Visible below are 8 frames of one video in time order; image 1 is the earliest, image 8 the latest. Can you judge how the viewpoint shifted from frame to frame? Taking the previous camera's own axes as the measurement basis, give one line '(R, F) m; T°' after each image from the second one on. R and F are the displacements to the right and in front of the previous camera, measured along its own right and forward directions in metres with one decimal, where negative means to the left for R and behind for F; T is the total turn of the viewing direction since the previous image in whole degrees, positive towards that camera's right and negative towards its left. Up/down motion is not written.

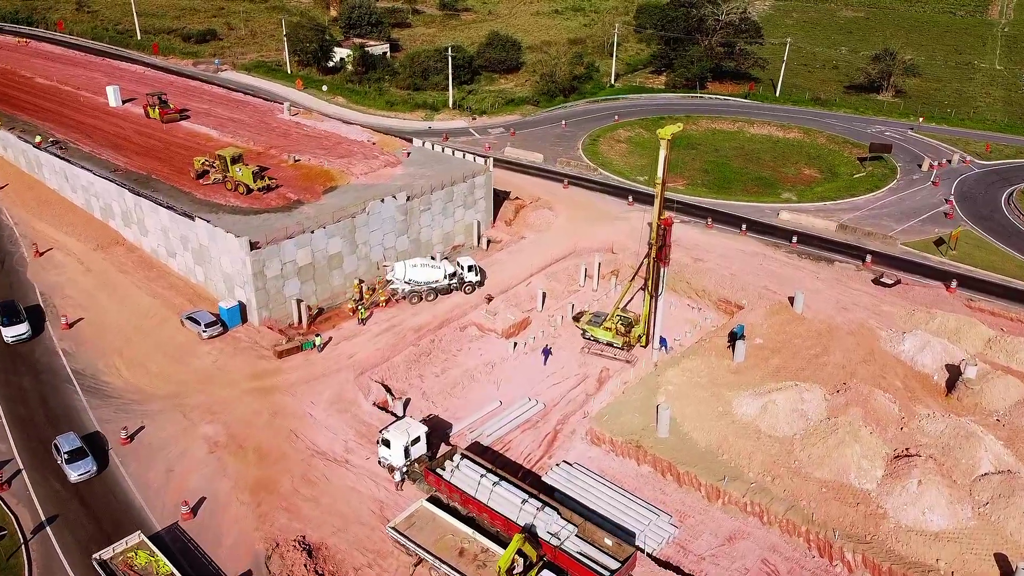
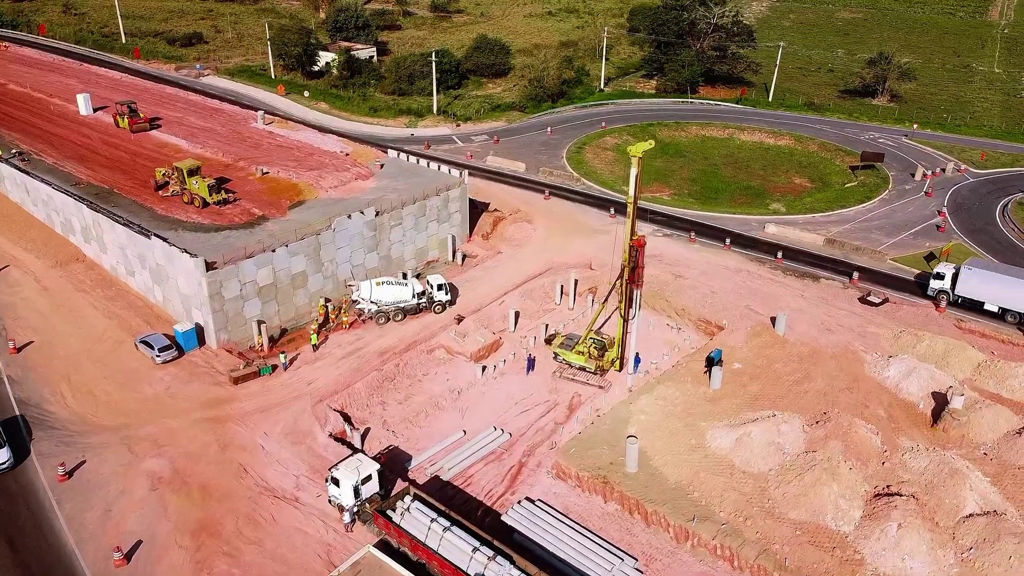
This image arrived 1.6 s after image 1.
(+1.5, +1.6) m; 0°
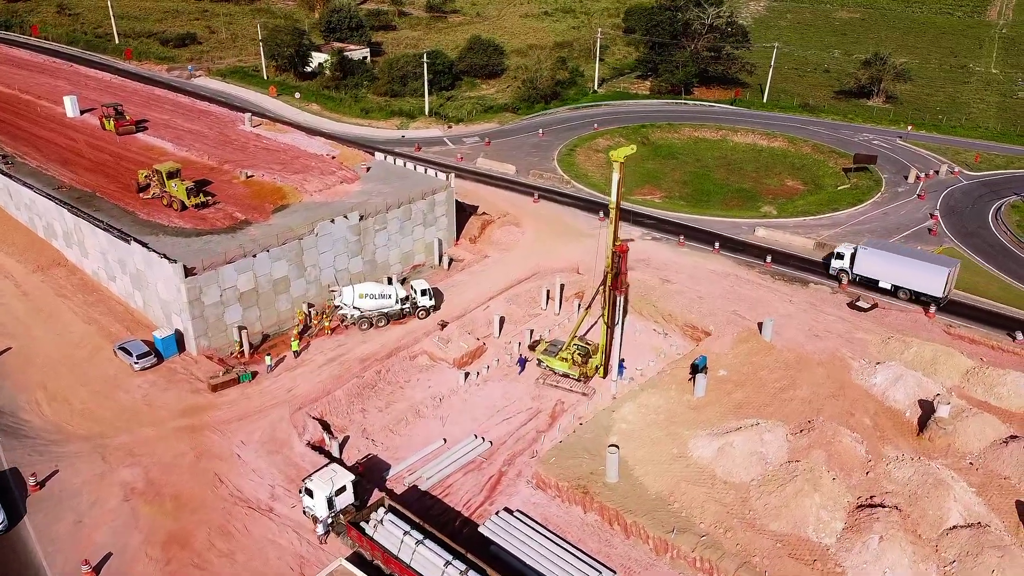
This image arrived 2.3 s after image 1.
(+0.8, +0.4) m; 0°
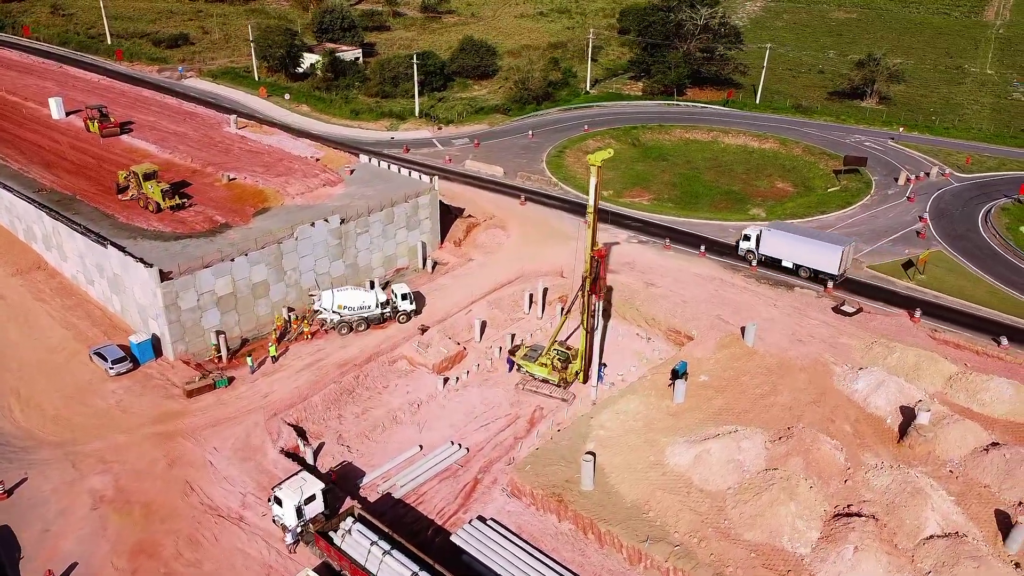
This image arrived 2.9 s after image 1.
(+0.9, +0.3) m; 0°
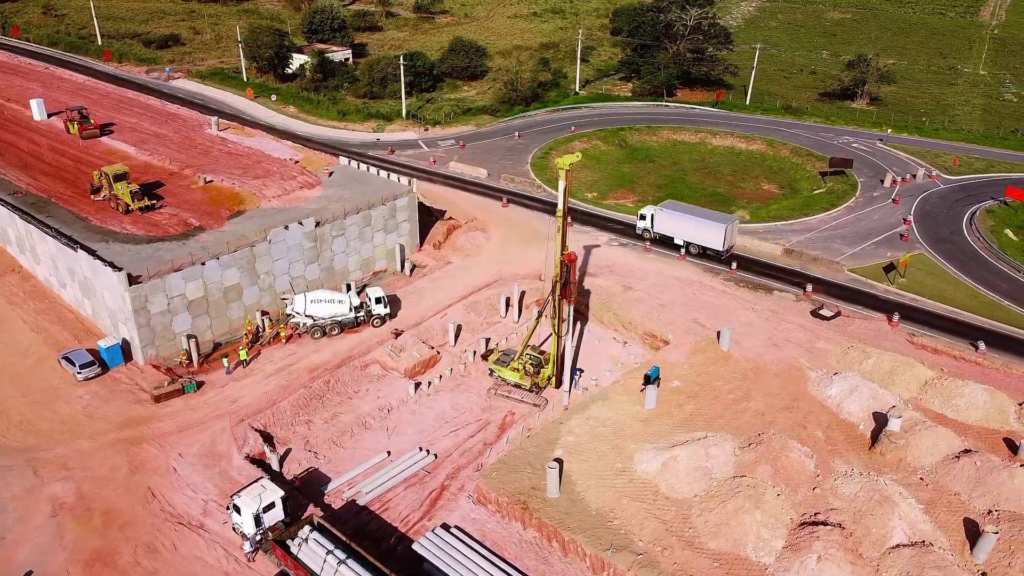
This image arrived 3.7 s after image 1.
(+1.3, +0.3) m; 0°
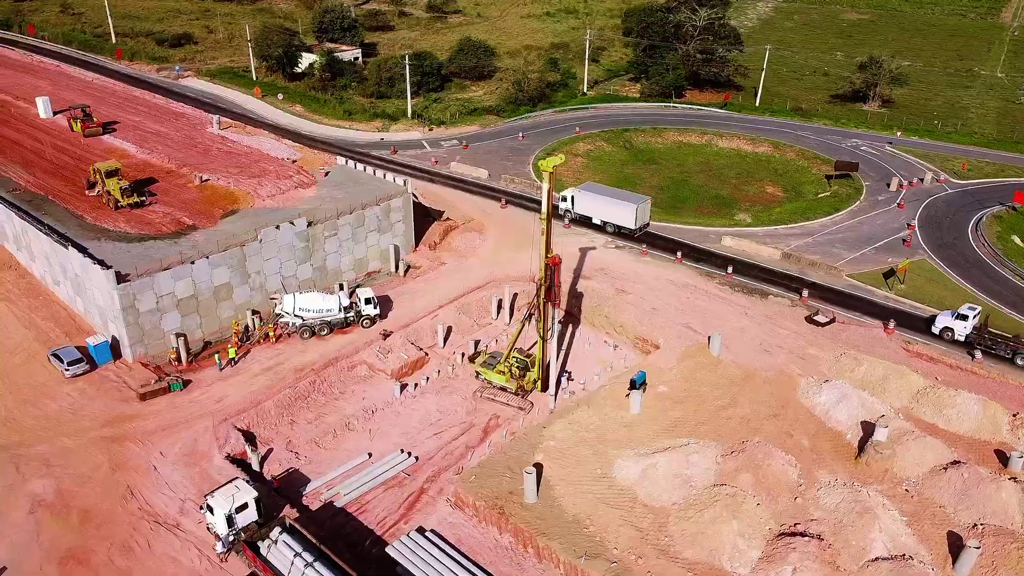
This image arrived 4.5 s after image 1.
(+1.3, +0.2) m; -1°
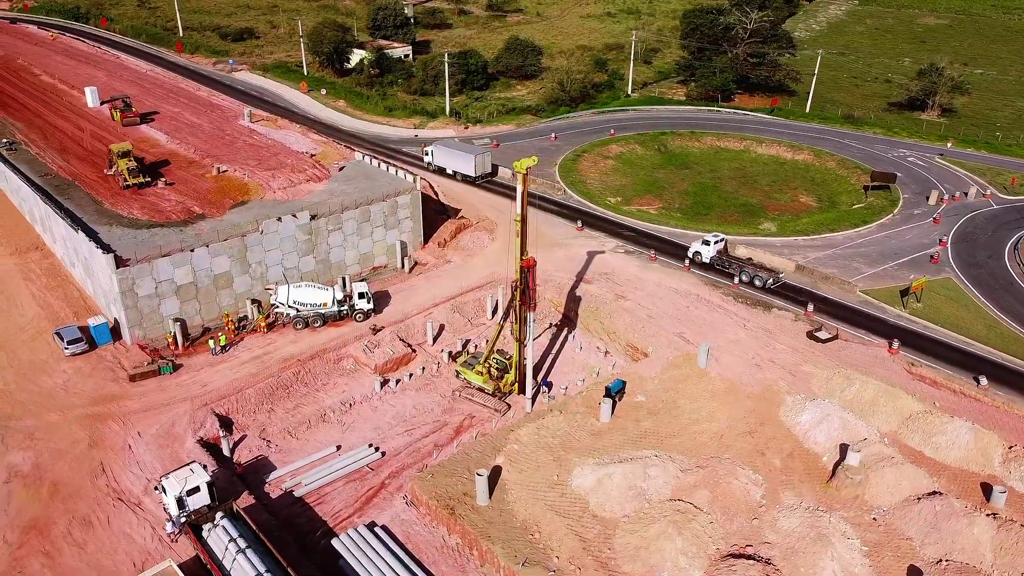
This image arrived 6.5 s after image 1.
(+3.8, +0.3) m; -5°
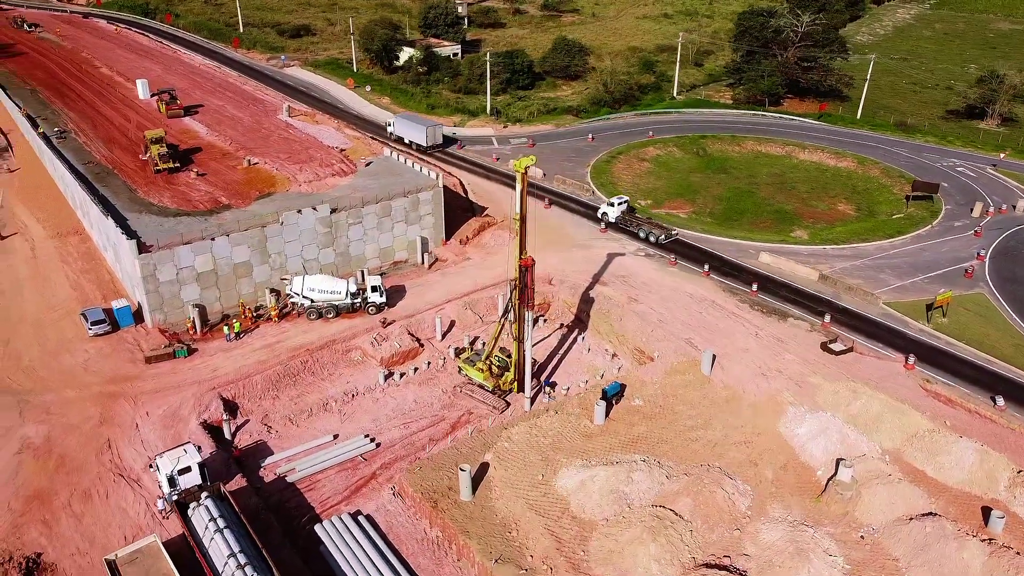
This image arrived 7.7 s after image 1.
(+2.4, 0.0) m; -4°
